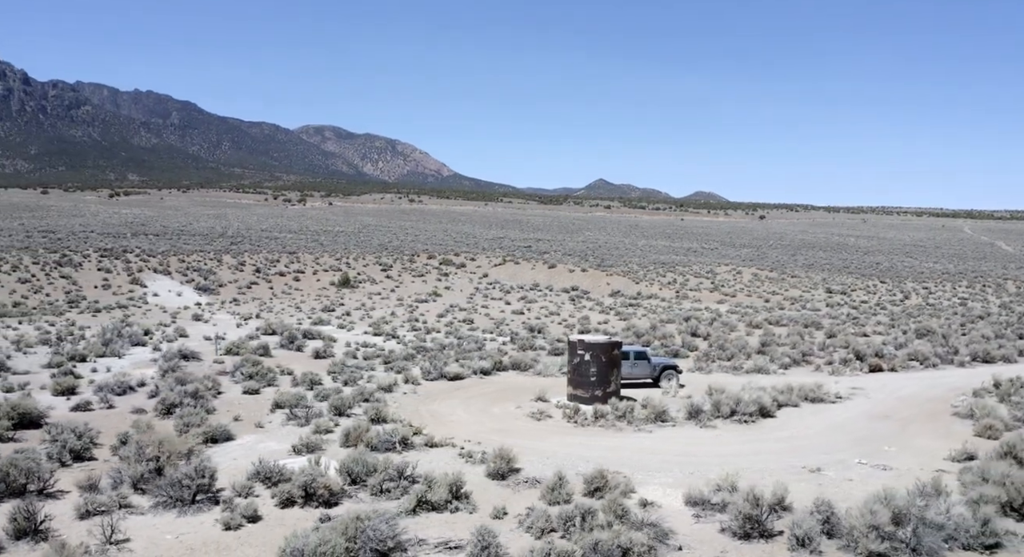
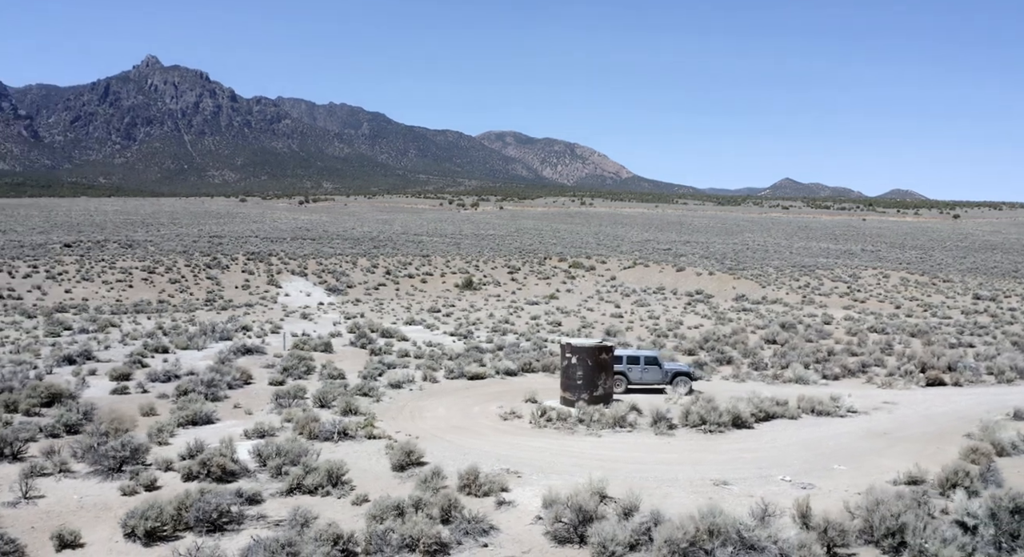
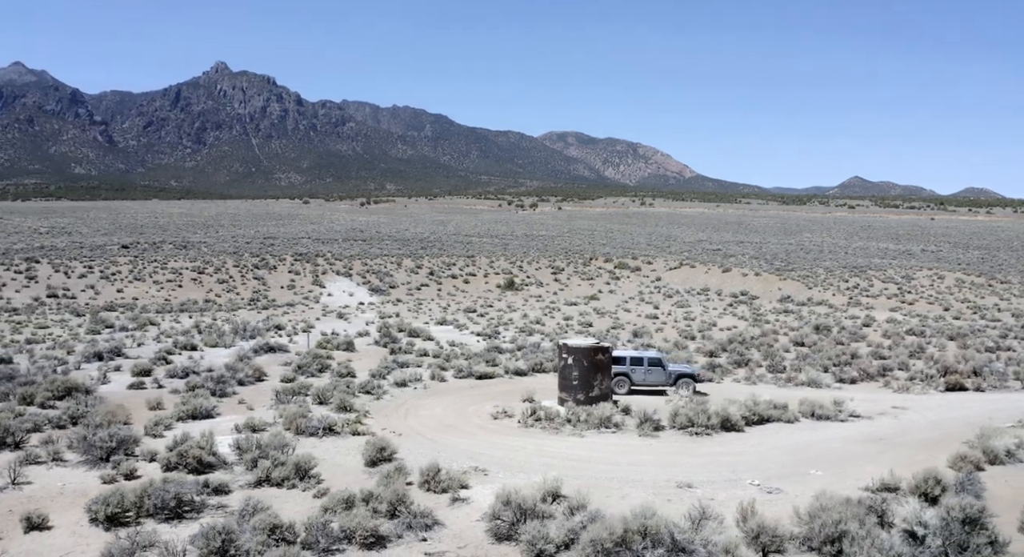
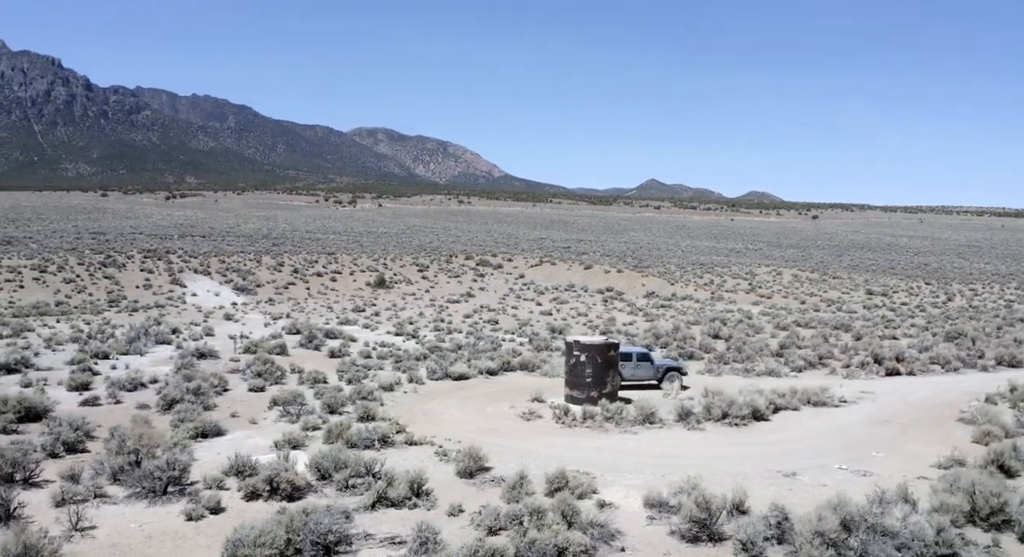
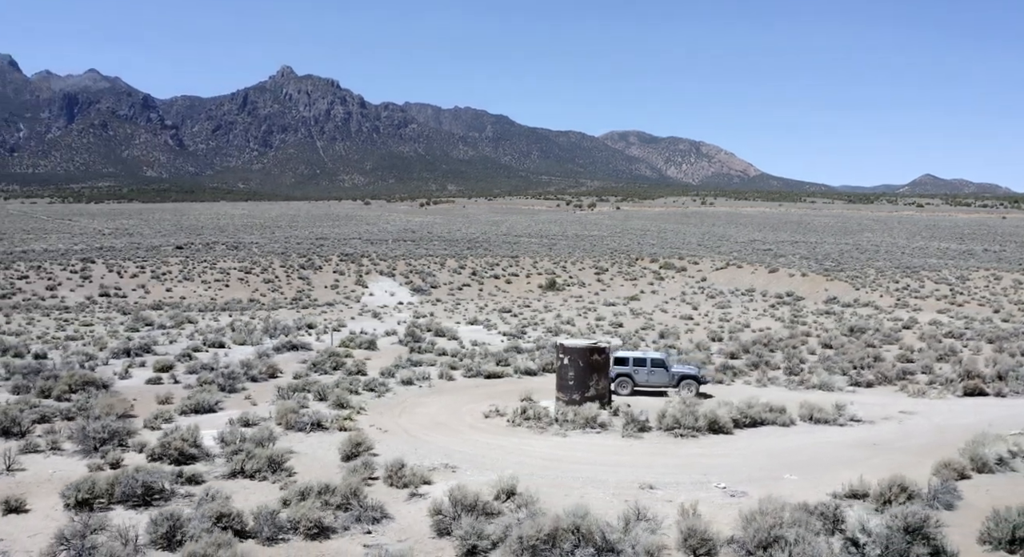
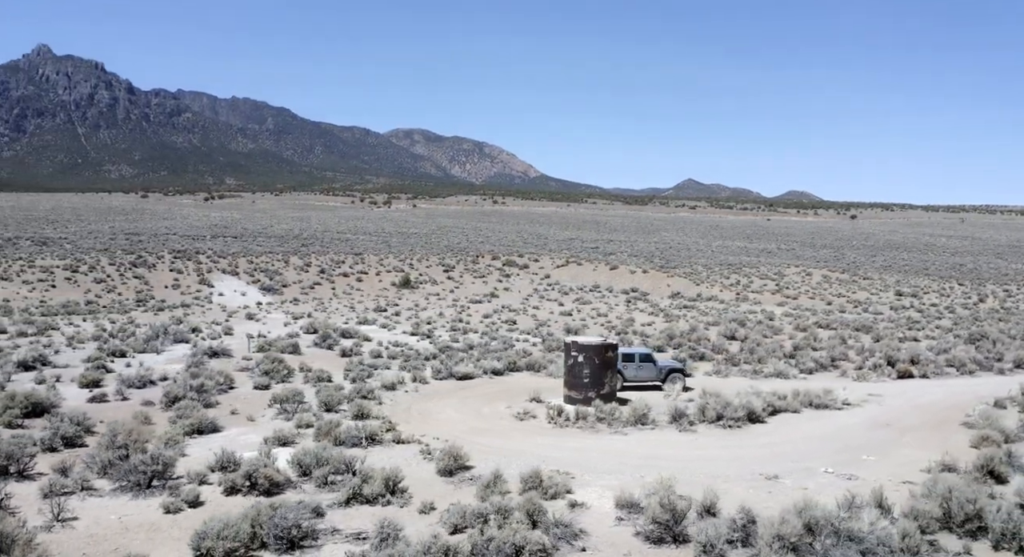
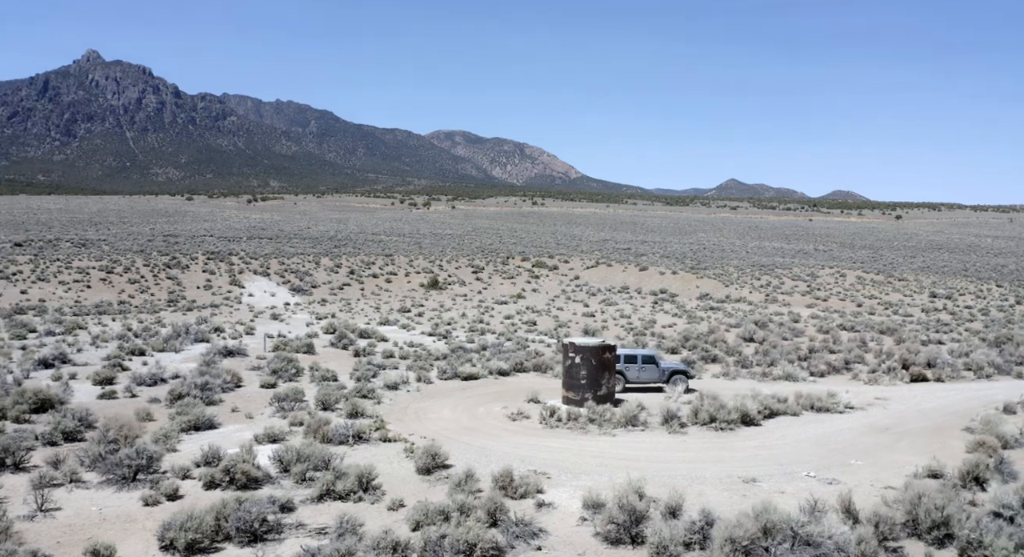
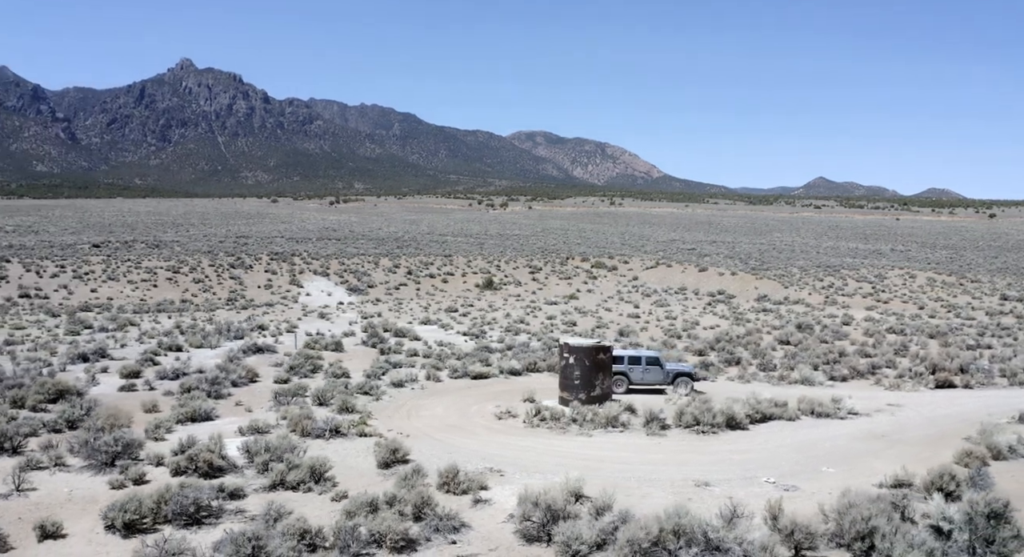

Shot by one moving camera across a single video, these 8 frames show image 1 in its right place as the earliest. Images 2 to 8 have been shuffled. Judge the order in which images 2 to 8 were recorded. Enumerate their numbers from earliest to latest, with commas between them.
4, 6, 7, 2, 8, 3, 5
